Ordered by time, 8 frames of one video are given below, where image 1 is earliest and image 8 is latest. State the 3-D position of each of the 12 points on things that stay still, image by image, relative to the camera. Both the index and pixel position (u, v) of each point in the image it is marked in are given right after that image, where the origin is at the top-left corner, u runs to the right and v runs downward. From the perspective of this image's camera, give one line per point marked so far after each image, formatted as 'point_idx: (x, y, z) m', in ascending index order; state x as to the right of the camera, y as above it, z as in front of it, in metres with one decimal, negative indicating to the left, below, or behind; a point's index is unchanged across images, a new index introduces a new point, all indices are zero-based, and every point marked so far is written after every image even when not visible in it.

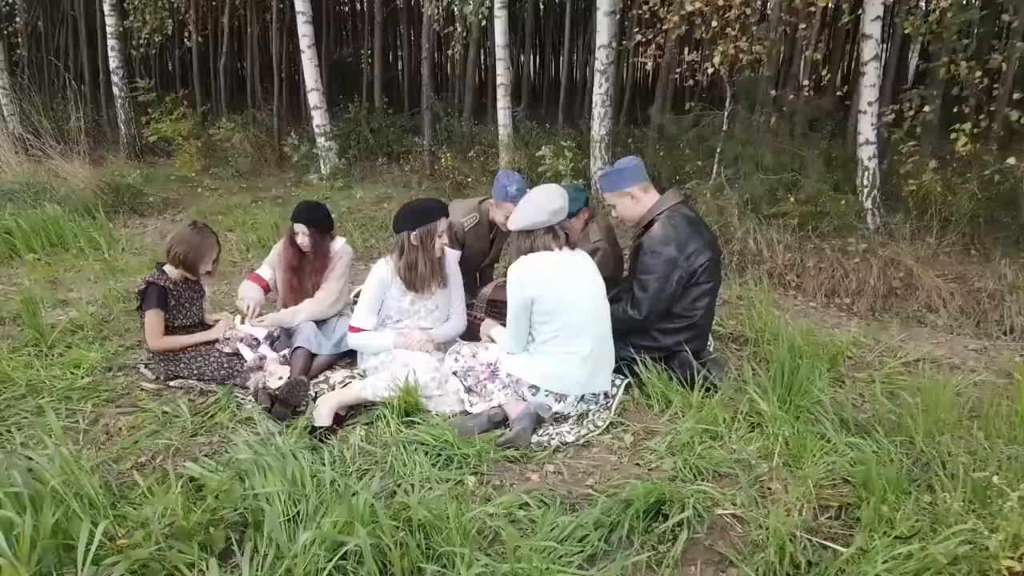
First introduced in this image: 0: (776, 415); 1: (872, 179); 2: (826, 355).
0: (+1.1, -0.5, +3.0) m
1: (+3.2, +1.0, +6.3) m
2: (+1.6, -0.3, +3.7) m
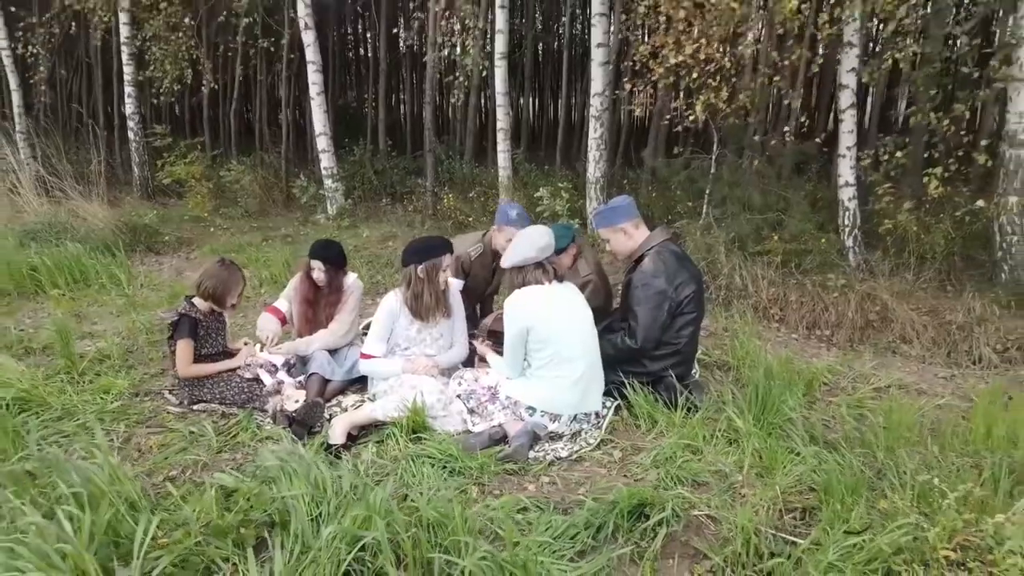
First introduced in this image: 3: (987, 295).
0: (+1.1, -0.6, +3.3) m
1: (+3.2, +0.6, +6.7) m
2: (+1.6, -0.5, +4.0) m
3: (+4.0, -0.1, +6.1) m
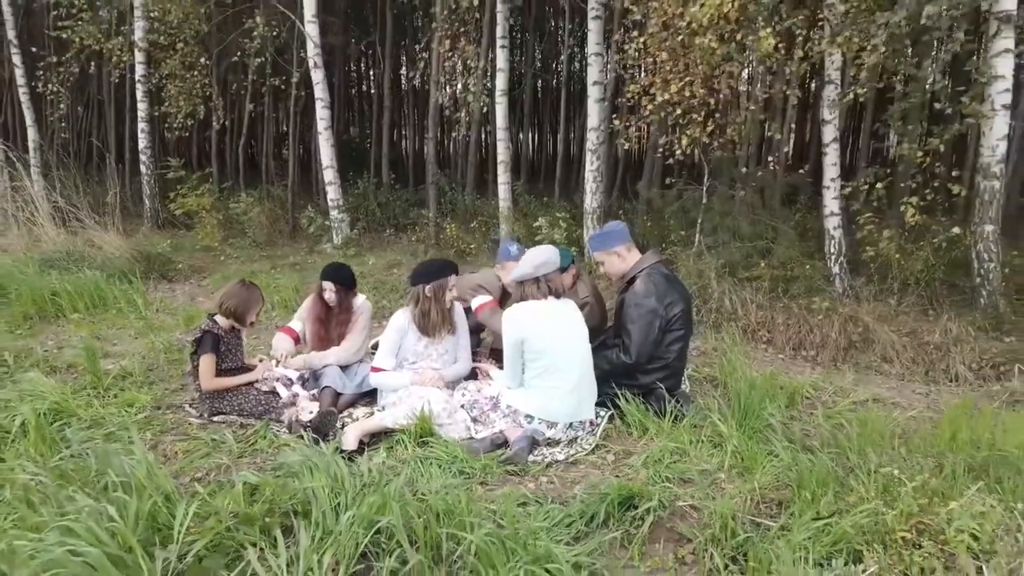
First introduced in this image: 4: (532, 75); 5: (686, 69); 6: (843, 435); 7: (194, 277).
0: (+1.1, -0.7, +3.6) m
1: (+3.2, +0.4, +7.1) m
2: (+1.6, -0.6, +4.3) m
3: (+4.0, -0.3, +6.4) m
4: (+0.4, +4.0, +13.5) m
5: (+1.6, +2.0, +6.5) m
6: (+1.7, -0.7, +3.6) m
7: (-3.9, +0.1, +8.9) m
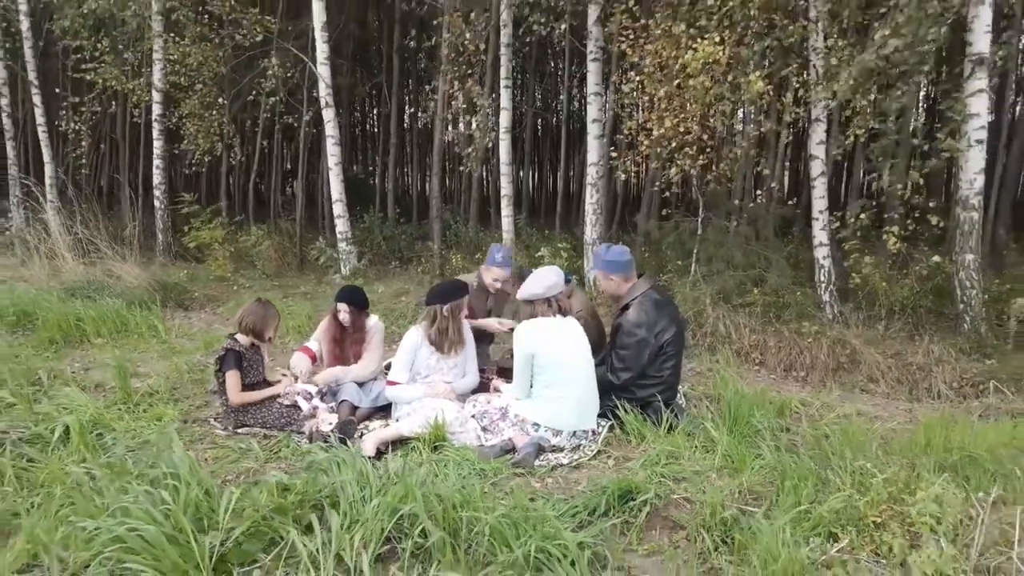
0: (+1.1, -0.8, +3.9) m
1: (+3.3, +0.1, +7.4) m
2: (+1.7, -0.8, +4.6) m
3: (+4.0, -0.5, +6.7) m
4: (+0.4, +3.4, +14.0) m
5: (+1.6, +1.8, +7.0) m
6: (+1.7, -0.8, +3.9) m
7: (-3.9, -0.2, +9.2) m
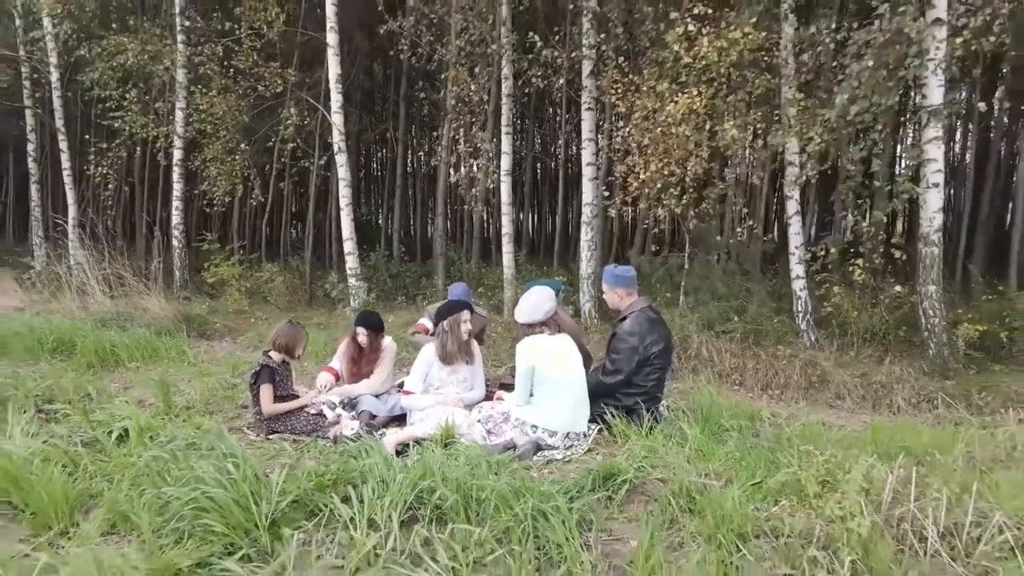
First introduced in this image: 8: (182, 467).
0: (+1.2, -0.9, +4.5) m
1: (+3.3, -0.2, +8.1) m
2: (+1.7, -0.9, +5.2) m
3: (+4.0, -0.8, +7.3) m
4: (+0.4, +2.7, +14.8) m
5: (+1.6, +1.5, +7.7) m
6: (+1.7, -0.9, +4.5) m
7: (-3.9, -0.7, +9.9) m
8: (-1.8, -1.0, +3.9) m
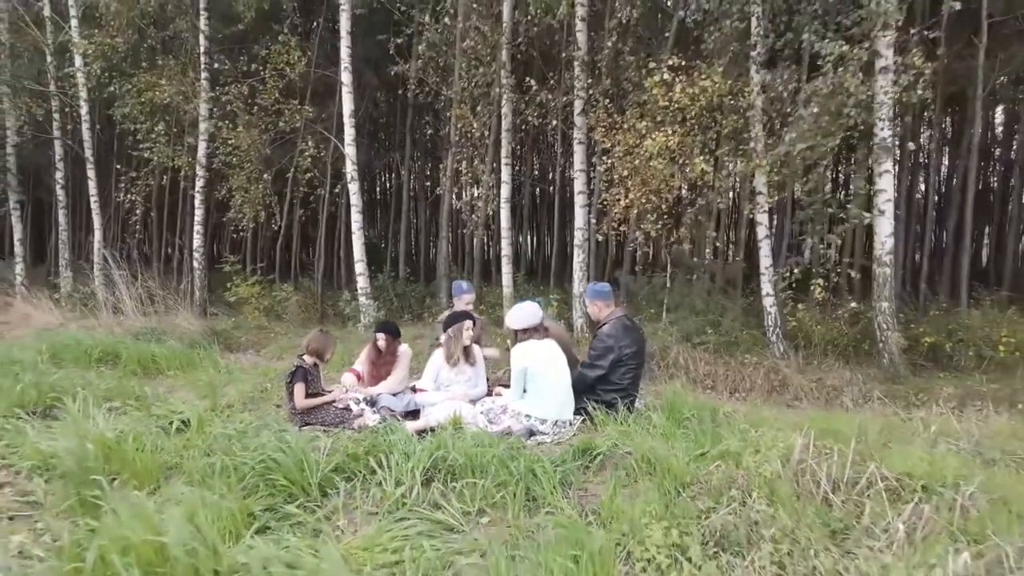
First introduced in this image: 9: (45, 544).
0: (+1.1, -1.0, +5.4) m
1: (+3.2, -0.4, +9.0) m
2: (+1.7, -1.0, +6.2) m
3: (+4.0, -0.9, +8.2) m
4: (+0.4, +2.3, +15.9) m
5: (+1.6, +1.3, +8.7) m
6: (+1.7, -1.0, +5.4) m
7: (-3.9, -0.9, +10.8) m
8: (-1.8, -1.0, +4.8) m
9: (-2.2, -1.2, +3.4) m
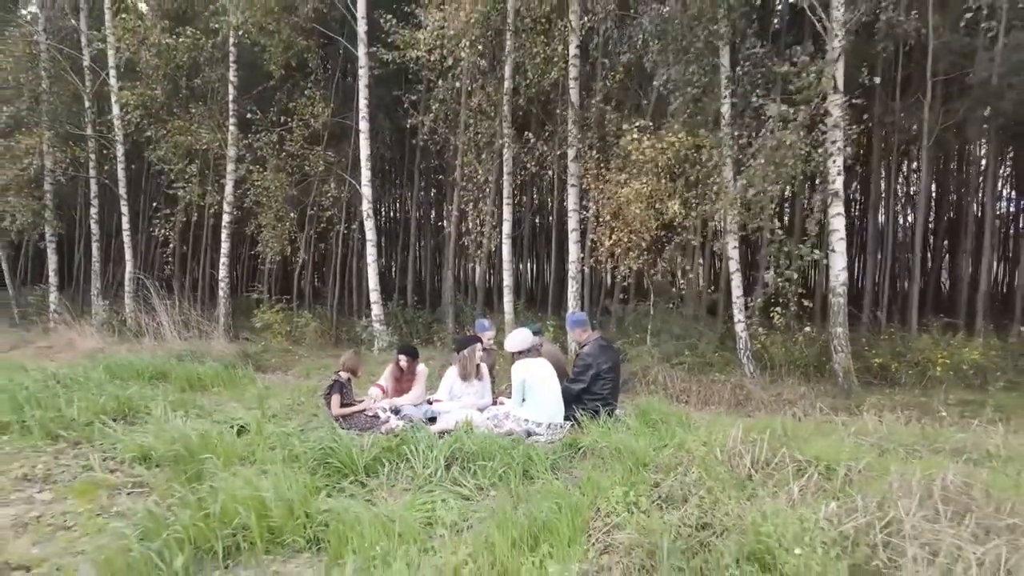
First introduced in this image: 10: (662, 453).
0: (+1.1, -1.3, +6.7) m
1: (+3.3, -0.8, +10.3) m
2: (+1.7, -1.3, +7.4) m
3: (+4.0, -1.3, +9.5) m
4: (+0.4, +1.6, +17.3) m
5: (+1.6, +0.9, +10.1) m
6: (+1.7, -1.3, +6.7) m
7: (-3.9, -1.4, +12.1) m
8: (-1.8, -1.3, +6.1) m
9: (-2.2, -1.4, +4.7) m
10: (+1.1, -1.2, +5.4) m
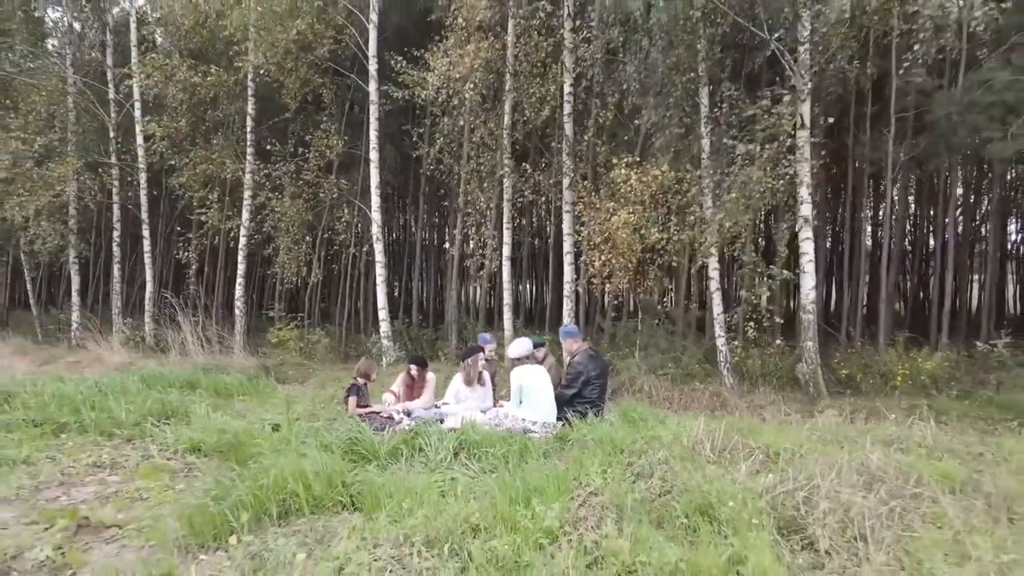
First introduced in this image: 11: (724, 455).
0: (+1.1, -1.4, +7.7) m
1: (+3.2, -1.0, +11.3) m
2: (+1.7, -1.5, +8.4) m
3: (+4.0, -1.6, +10.5) m
4: (+0.4, +1.1, +18.3) m
5: (+1.6, +0.6, +11.1) m
6: (+1.7, -1.4, +7.7) m
7: (-3.9, -1.7, +13.1) m
8: (-1.8, -1.4, +7.1) m
9: (-2.2, -1.5, +5.7) m
10: (+1.1, -1.4, +6.4) m
11: (+1.7, -1.4, +5.9) m
